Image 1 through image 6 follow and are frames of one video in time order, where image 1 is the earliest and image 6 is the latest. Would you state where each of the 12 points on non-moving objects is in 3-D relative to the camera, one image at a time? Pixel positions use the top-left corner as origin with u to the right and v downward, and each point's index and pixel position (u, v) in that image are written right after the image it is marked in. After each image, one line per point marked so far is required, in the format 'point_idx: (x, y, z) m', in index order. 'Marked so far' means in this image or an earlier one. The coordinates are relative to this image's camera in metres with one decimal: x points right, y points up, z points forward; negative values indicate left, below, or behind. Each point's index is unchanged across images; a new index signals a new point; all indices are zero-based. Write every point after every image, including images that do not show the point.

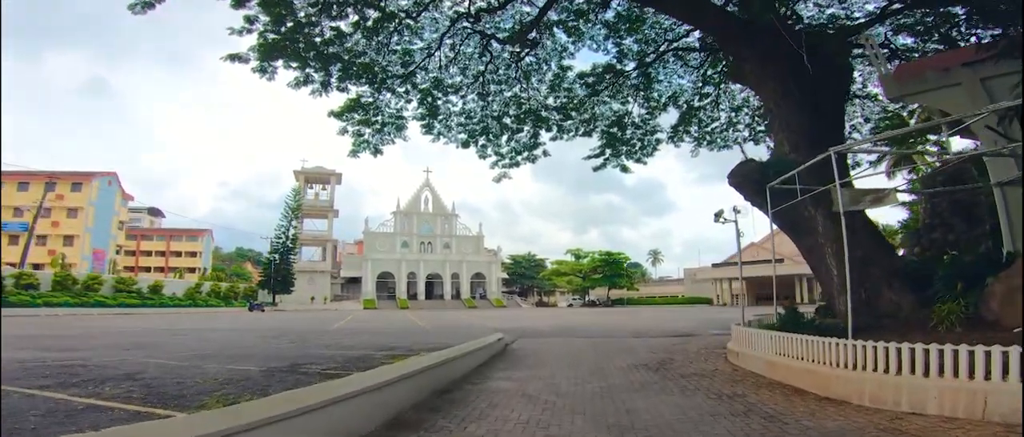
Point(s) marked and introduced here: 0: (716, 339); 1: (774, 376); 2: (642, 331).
0: (+4.0, -2.4, +12.4) m
1: (+3.0, -1.8, +7.1) m
2: (+3.1, -2.7, +14.9) m
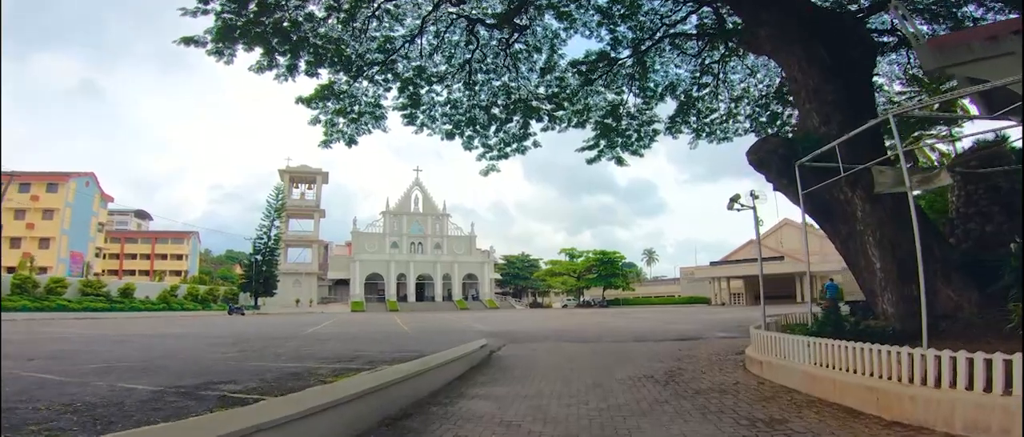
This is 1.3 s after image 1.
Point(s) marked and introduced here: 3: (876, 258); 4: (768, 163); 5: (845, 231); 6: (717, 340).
0: (+3.8, -2.2, +11.1) m
1: (+2.8, -1.6, +5.7) m
2: (+2.8, -2.5, +13.5) m
3: (+3.8, -0.4, +6.6) m
4: (+3.0, +0.6, +7.3) m
5: (+3.7, -0.1, +7.0) m
6: (+3.8, -2.3, +11.8) m
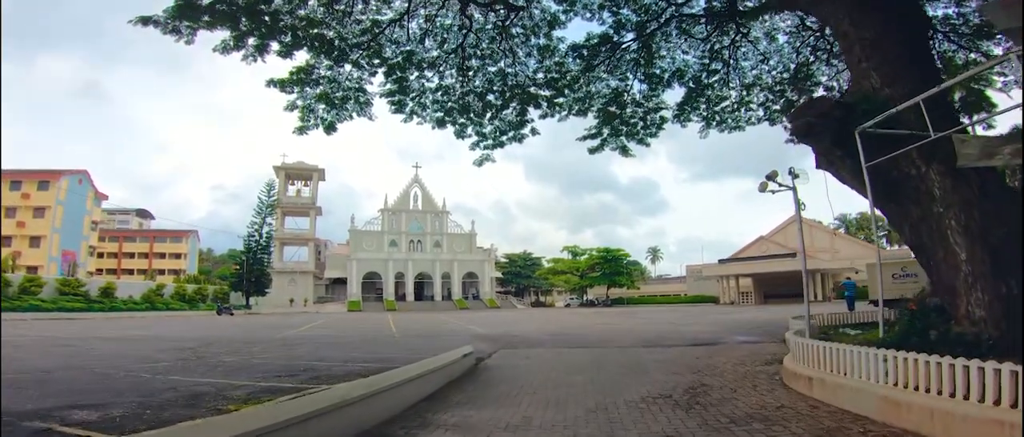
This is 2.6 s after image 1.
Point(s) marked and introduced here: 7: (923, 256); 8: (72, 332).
0: (+3.6, -2.0, +9.6) m
1: (+2.6, -1.4, +4.3) m
2: (+2.6, -2.3, +12.1) m
3: (+3.7, -0.2, +5.1) m
4: (+2.9, +0.8, +5.9) m
5: (+3.6, 0.0, +5.5) m
6: (+3.7, -2.1, +10.3) m
7: (+3.7, -0.3, +5.6) m
8: (-12.4, -3.2, +17.5) m
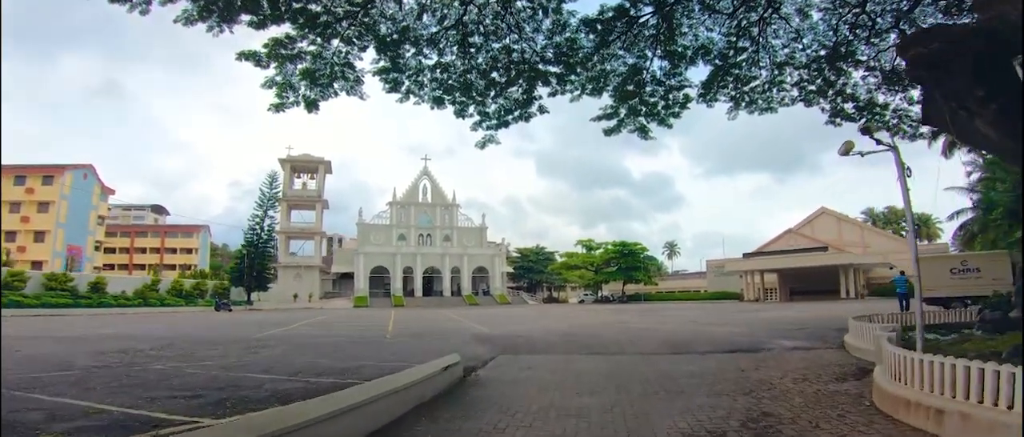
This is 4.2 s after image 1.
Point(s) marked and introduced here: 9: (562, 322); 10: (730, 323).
0: (+3.6, -1.7, +7.8) m
1: (+2.5, -1.2, +2.5) m
2: (+2.7, -2.0, +10.3) m
3: (+3.6, 0.0, +3.3) m
4: (+2.8, +1.1, +4.0) m
5: (+3.5, +0.3, +3.7) m
6: (+3.7, -1.8, +8.5) m
7: (+3.6, -0.1, +3.7) m
8: (-12.2, -2.9, +16.0) m
9: (+1.5, -3.1, +18.8) m
10: (+5.5, -2.6, +15.8) m
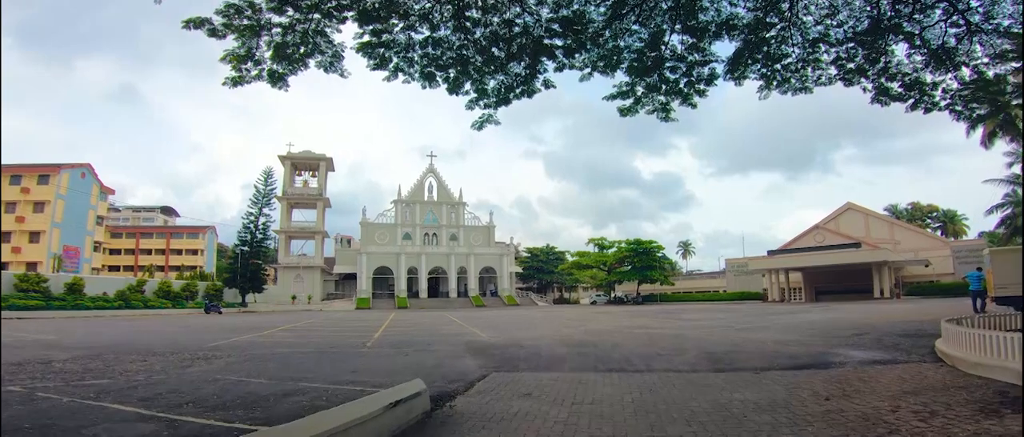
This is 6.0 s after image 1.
0: (+3.5, -1.5, +5.7) m
1: (+2.3, -0.9, +0.4) m
2: (+2.7, -1.8, +8.2) m
3: (+3.4, +0.3, +1.2) m
4: (+2.6, +1.3, +2.0) m
5: (+3.3, +0.6, +1.6) m
6: (+3.7, -1.6, +6.4) m
7: (+3.4, +0.2, +1.6) m
8: (-12.2, -2.7, +14.2) m
9: (+1.6, -2.9, +16.7) m
10: (+5.6, -2.4, +13.7) m
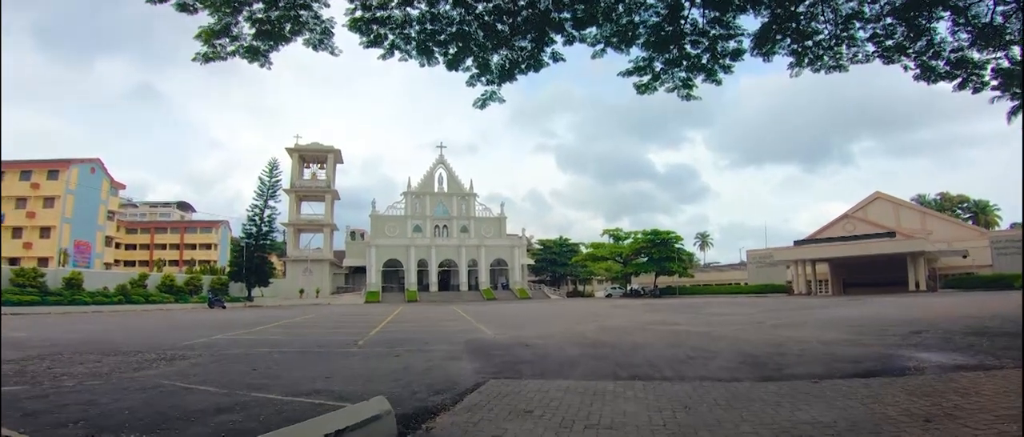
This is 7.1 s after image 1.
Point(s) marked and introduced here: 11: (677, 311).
0: (+3.5, -1.2, +4.4) m
1: (+2.2, -0.7, -0.9) m
2: (+2.7, -1.5, +6.9) m
3: (+3.3, +0.5, -0.1) m
4: (+2.5, +1.5, +0.7) m
5: (+3.2, +0.8, +0.3) m
6: (+3.7, -1.3, +5.1) m
7: (+3.3, +0.4, +0.3) m
8: (-12.0, -2.5, +13.3) m
9: (+1.9, -2.5, +15.4) m
10: (+5.8, -2.1, +12.3) m
11: (+5.1, -2.8, +19.3) m
